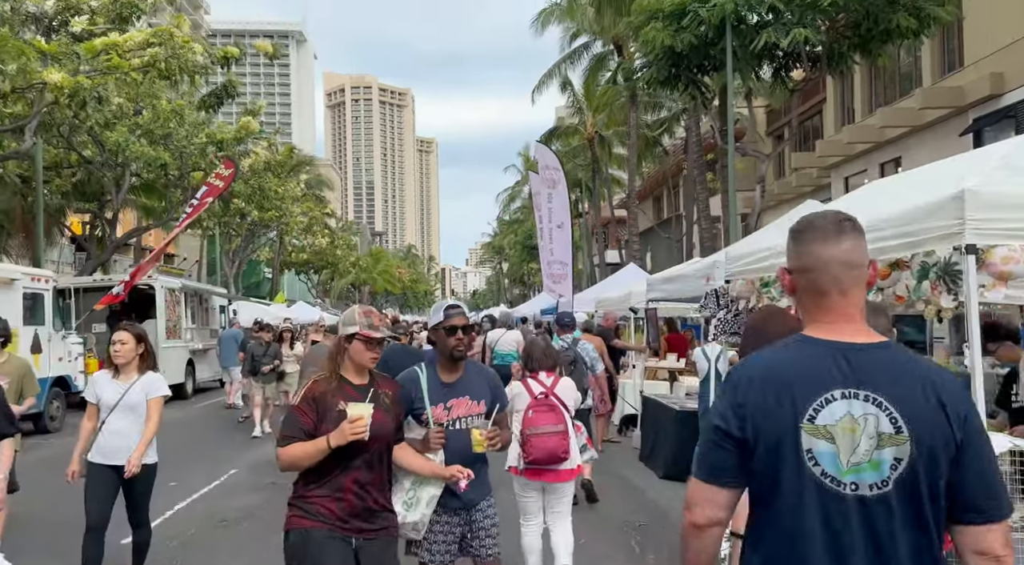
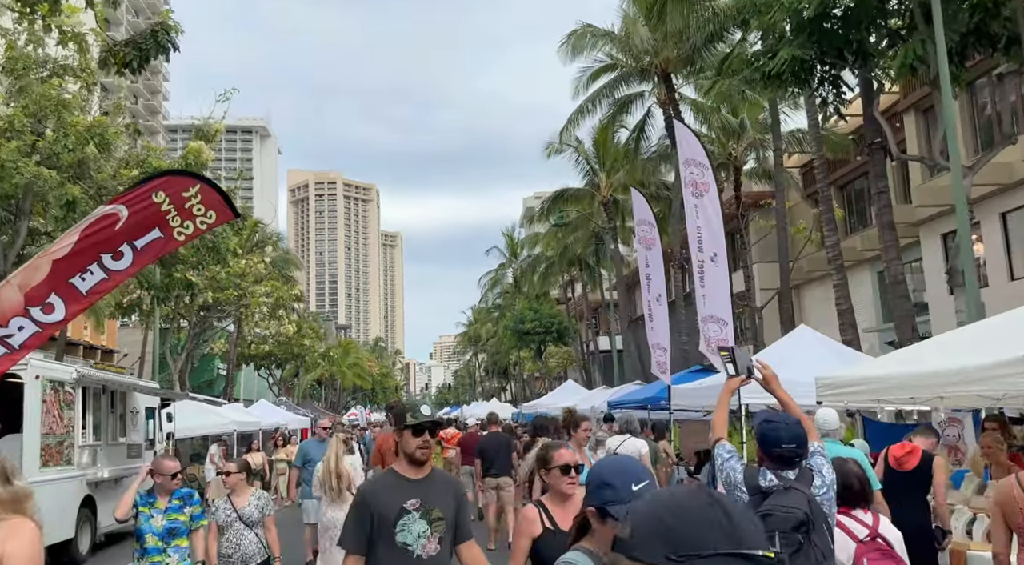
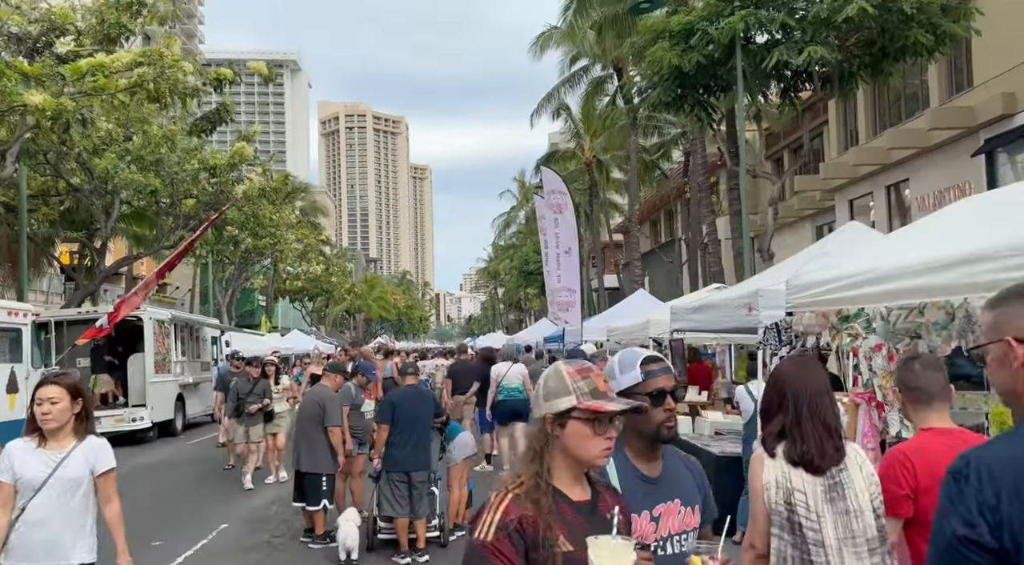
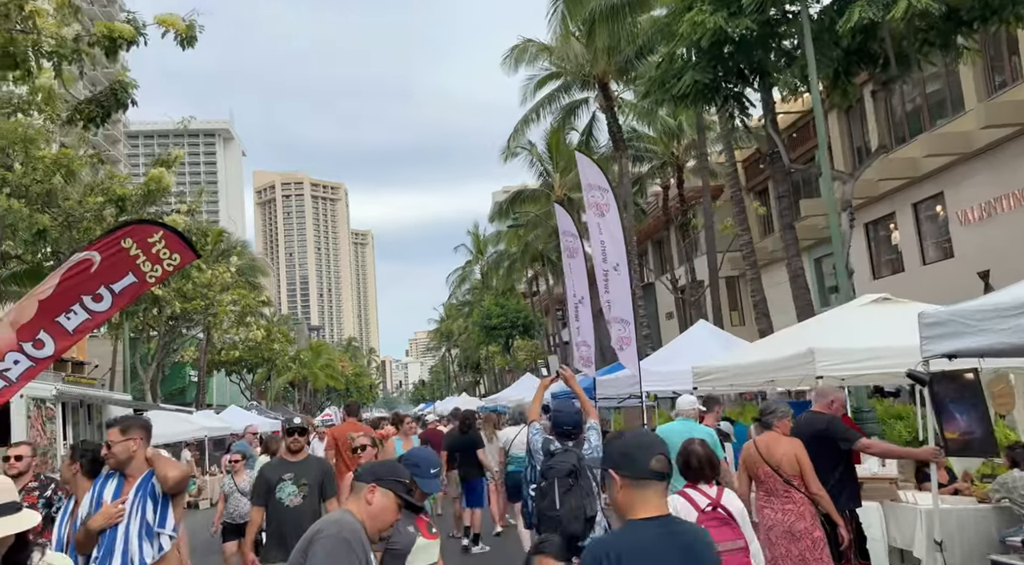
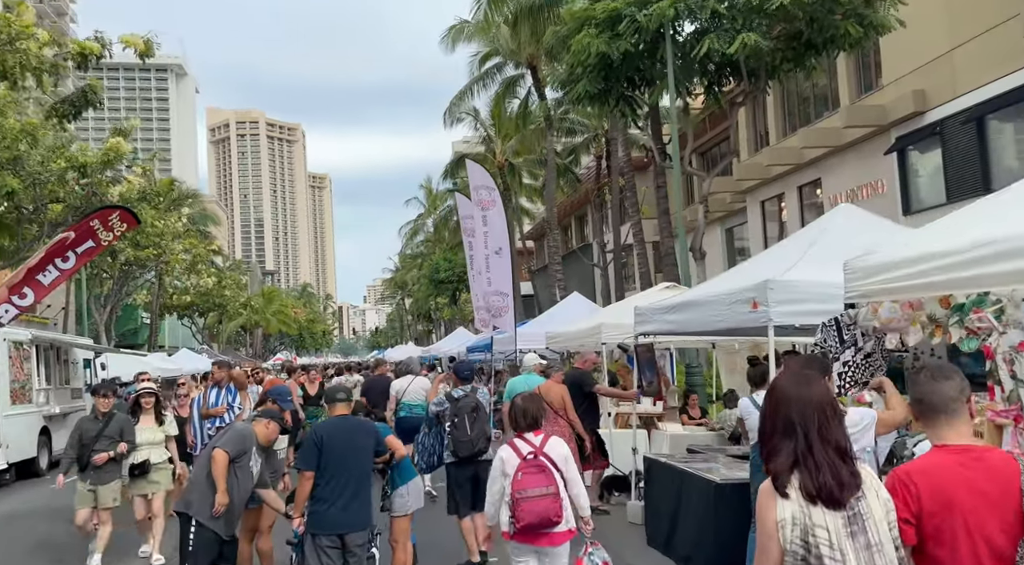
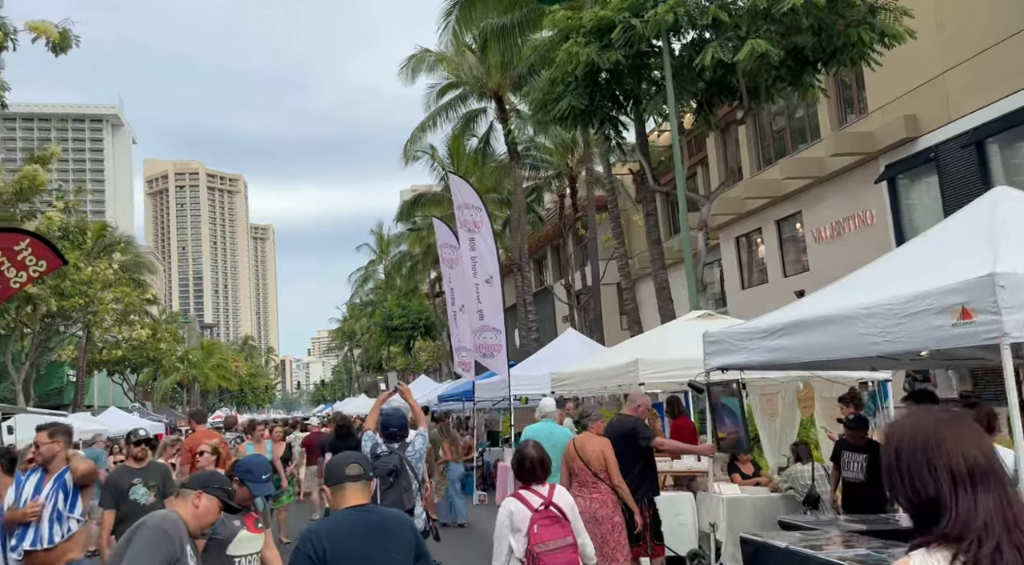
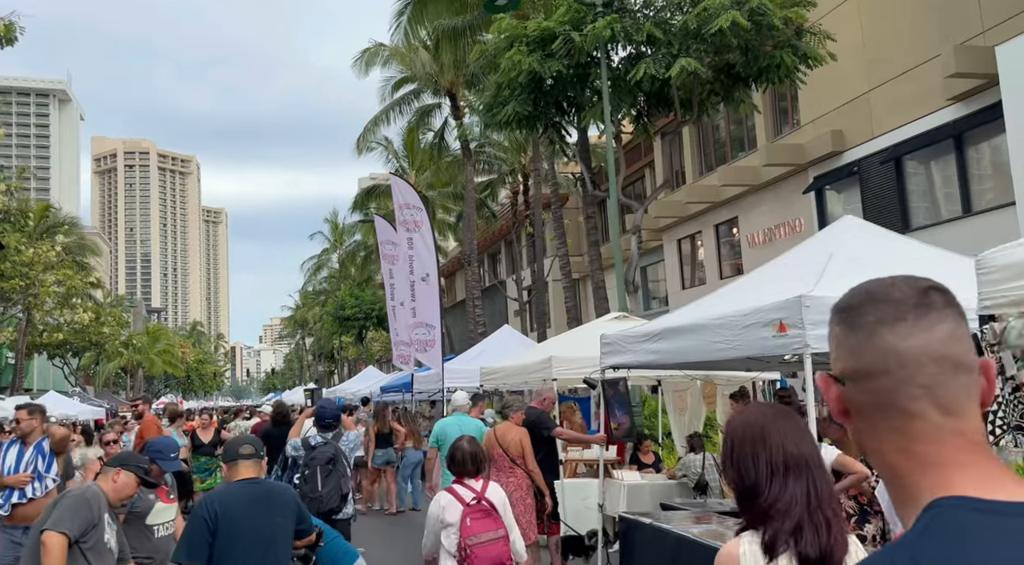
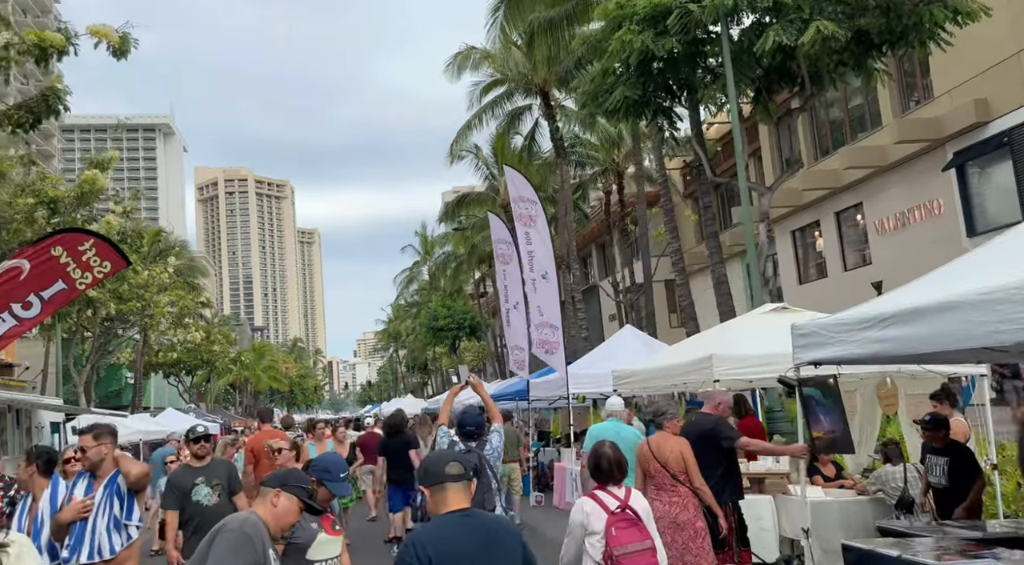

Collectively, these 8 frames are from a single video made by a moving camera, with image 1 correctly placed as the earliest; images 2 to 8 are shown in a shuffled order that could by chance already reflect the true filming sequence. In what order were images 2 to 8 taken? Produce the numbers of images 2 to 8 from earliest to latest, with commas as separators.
3, 5, 7, 6, 8, 4, 2
